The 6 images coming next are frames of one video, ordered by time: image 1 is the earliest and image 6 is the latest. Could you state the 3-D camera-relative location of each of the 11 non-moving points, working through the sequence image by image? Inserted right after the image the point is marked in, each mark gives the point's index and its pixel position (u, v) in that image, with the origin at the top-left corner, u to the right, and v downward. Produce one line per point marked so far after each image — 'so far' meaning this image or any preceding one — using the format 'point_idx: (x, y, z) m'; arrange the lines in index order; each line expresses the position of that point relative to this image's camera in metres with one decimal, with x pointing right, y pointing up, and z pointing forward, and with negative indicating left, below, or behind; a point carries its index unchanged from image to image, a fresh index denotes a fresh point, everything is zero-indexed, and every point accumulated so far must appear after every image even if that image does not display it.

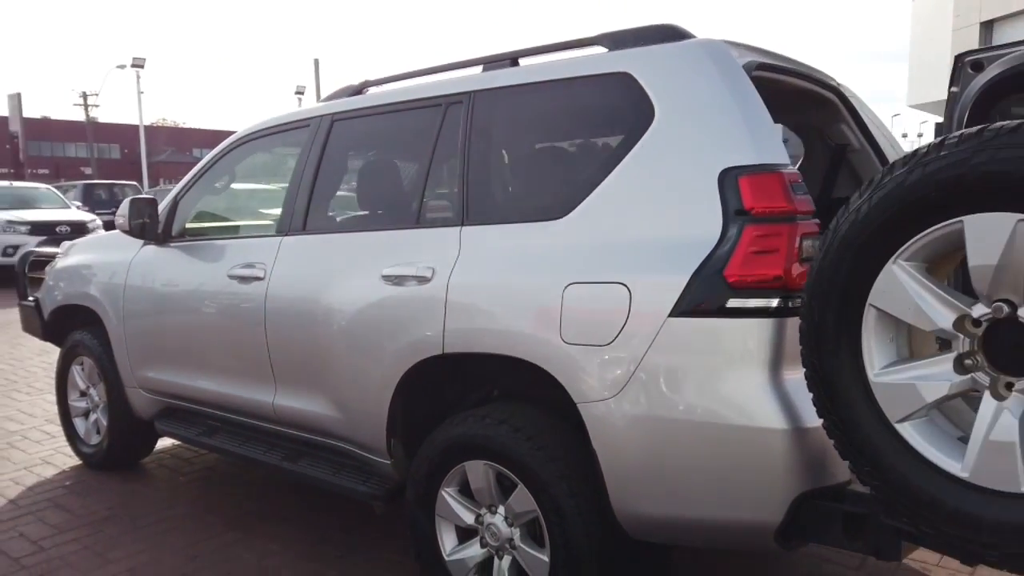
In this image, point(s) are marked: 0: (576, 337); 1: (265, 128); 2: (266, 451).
0: (+0.2, -0.2, +2.5) m
1: (-1.2, +0.8, +4.0) m
2: (-1.1, -0.7, +3.7) m
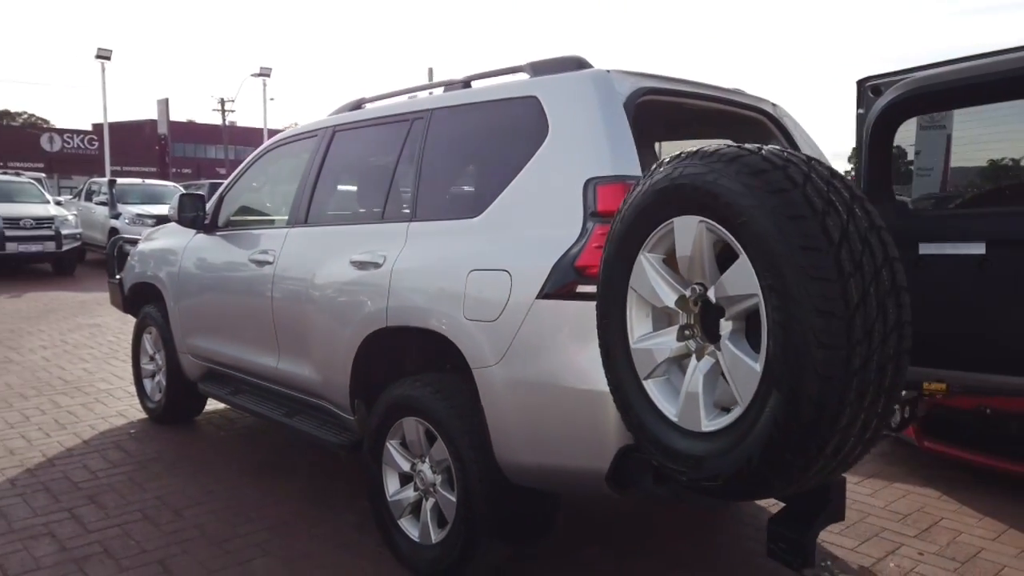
0: (-0.1, -0.1, +3.1) m
1: (-1.3, +0.9, +4.7) m
2: (-1.3, -0.7, +4.4) m
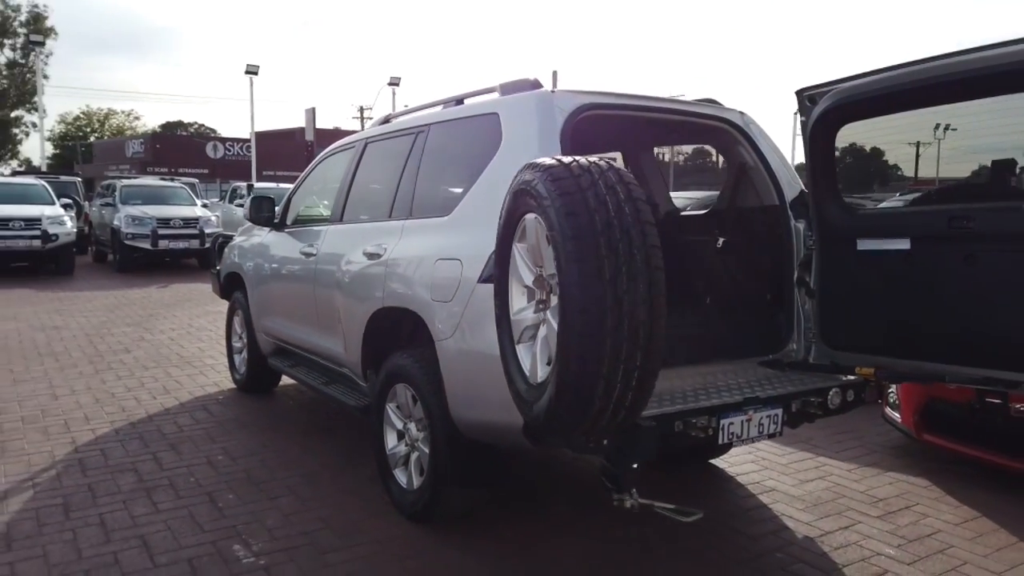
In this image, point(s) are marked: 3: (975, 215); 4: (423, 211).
0: (-0.3, 0.0, +3.7) m
1: (-1.2, +1.0, +5.5) m
2: (-1.3, -0.6, +5.2) m
3: (+1.9, +0.3, +3.3) m
4: (-0.4, +0.4, +4.1) m
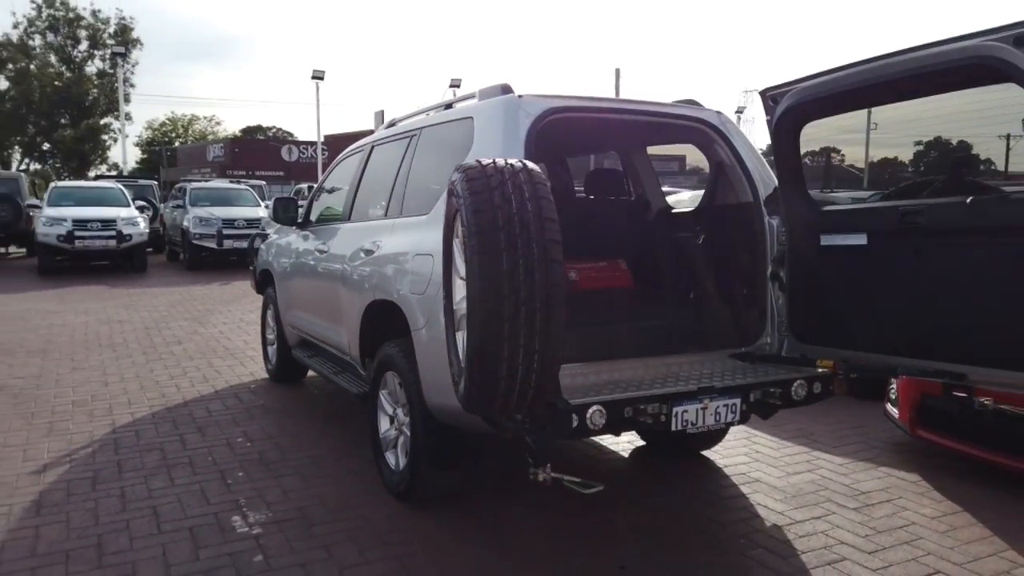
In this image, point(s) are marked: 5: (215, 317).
0: (-0.5, 0.0, +3.9) m
1: (-1.2, +1.0, +5.9) m
2: (-1.3, -0.5, +5.6) m
3: (+1.7, +0.3, +3.4) m
4: (-0.5, +0.4, +4.4) m
5: (-3.9, -0.4, +10.7) m
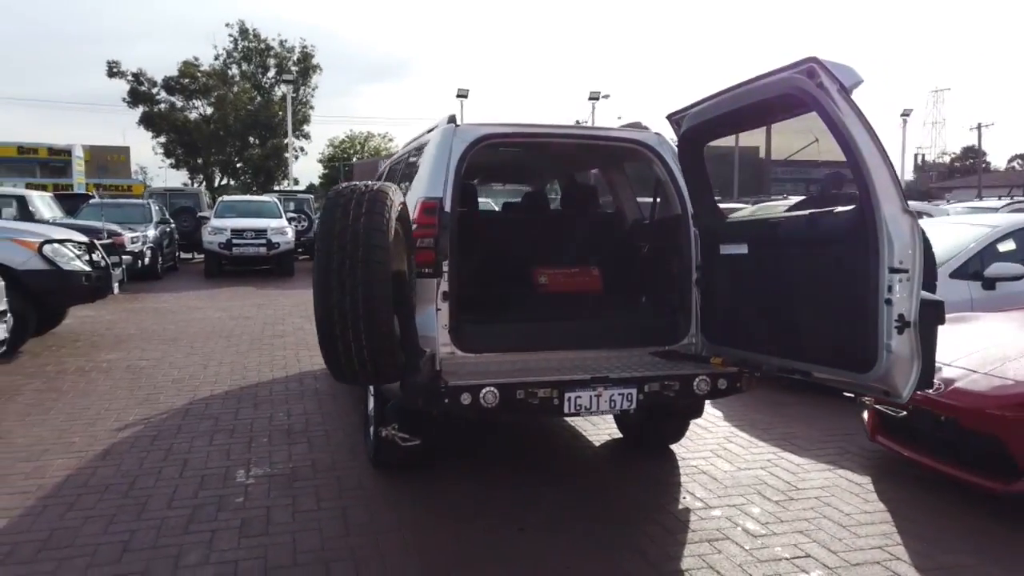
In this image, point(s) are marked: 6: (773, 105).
0: (-0.8, 0.0, +4.7) m
1: (-1.0, +1.0, +6.8) m
2: (-1.2, -0.5, +6.5) m
3: (+1.2, +0.3, +3.7) m
4: (-0.8, +0.4, +5.2) m
5: (-2.8, -0.4, +12.1) m
6: (+1.2, +0.8, +3.6) m
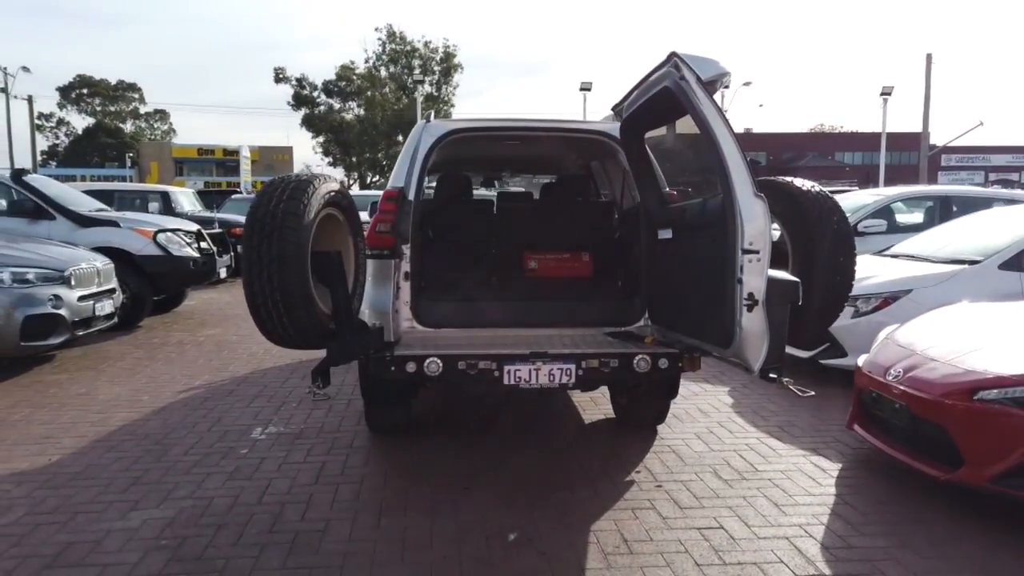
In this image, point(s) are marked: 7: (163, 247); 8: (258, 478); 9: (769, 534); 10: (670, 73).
0: (-1.0, +0.1, +5.3) m
1: (-0.8, +1.1, +7.3) m
2: (-1.1, -0.4, +7.1) m
3: (+0.8, +0.4, +3.9) m
4: (-0.8, +0.6, +5.7) m
5: (-1.5, -0.2, +12.8) m
6: (+0.8, +0.9, +3.8) m
7: (-4.4, +0.5, +10.2) m
8: (-1.5, -1.1, +4.7) m
9: (+1.3, -1.2, +4.0) m
10: (+0.7, +0.9, +3.5) m
